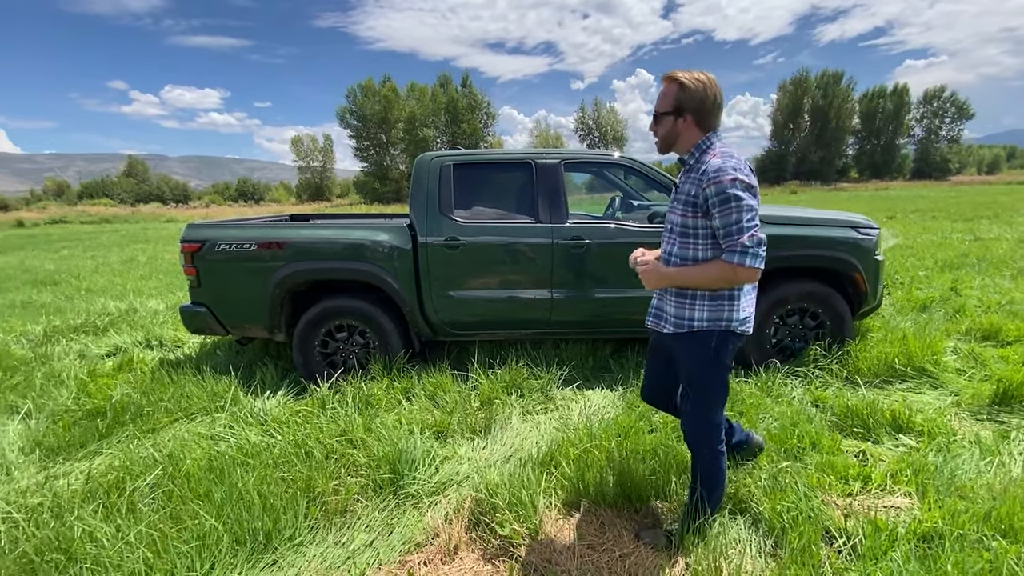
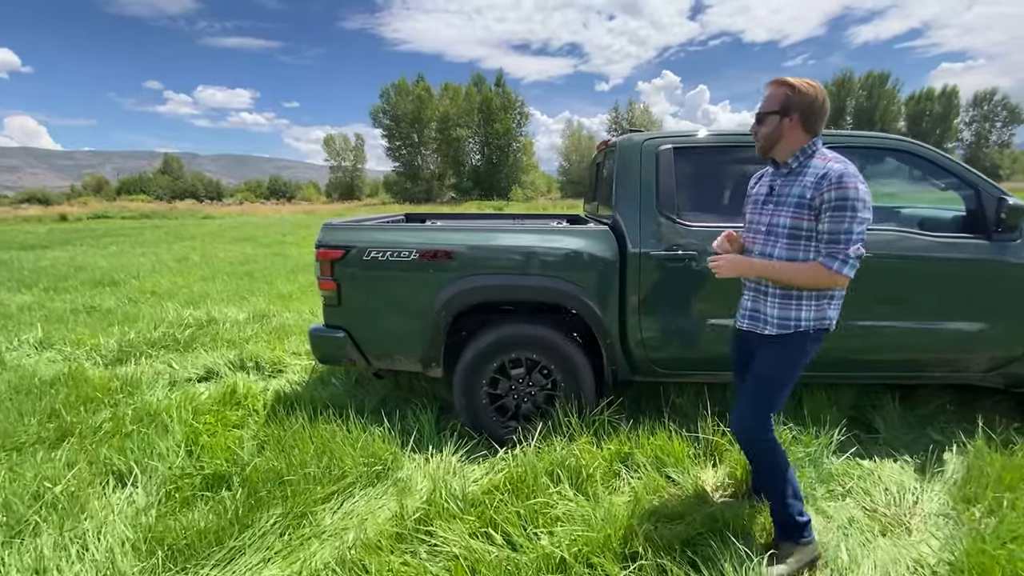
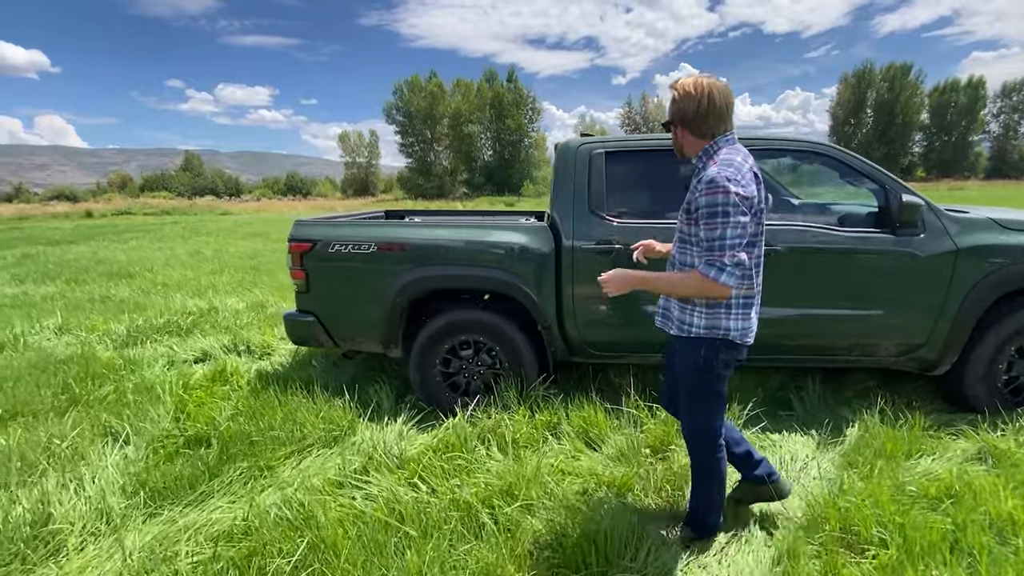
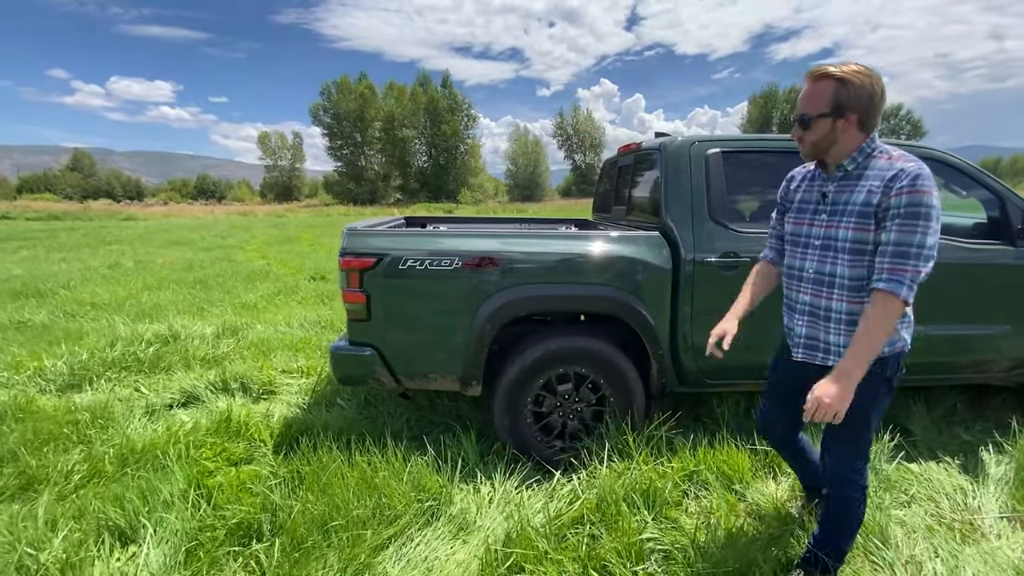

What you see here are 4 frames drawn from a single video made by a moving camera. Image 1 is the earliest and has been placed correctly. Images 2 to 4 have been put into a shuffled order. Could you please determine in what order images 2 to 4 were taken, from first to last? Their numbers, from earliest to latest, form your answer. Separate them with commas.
3, 2, 4
